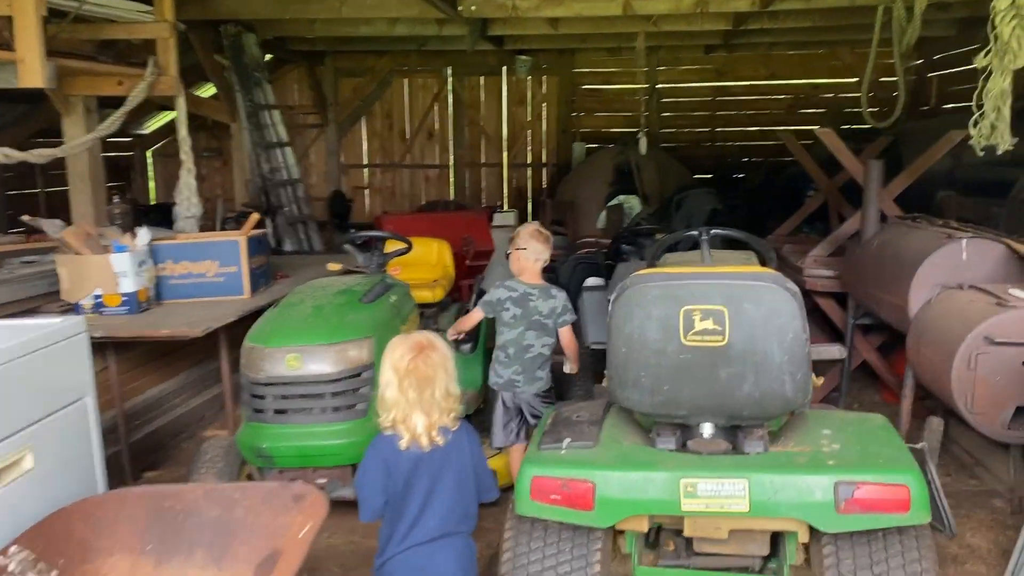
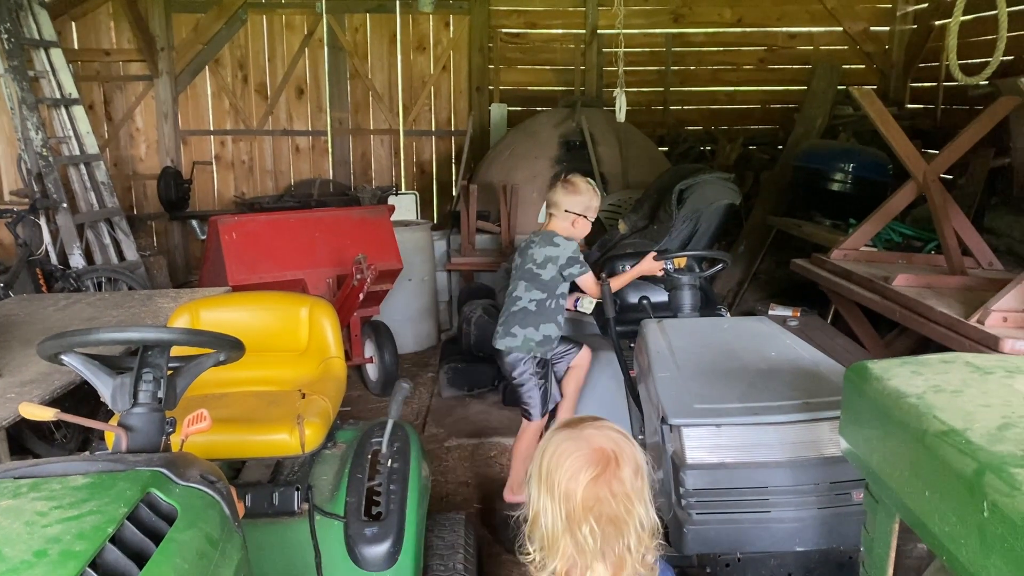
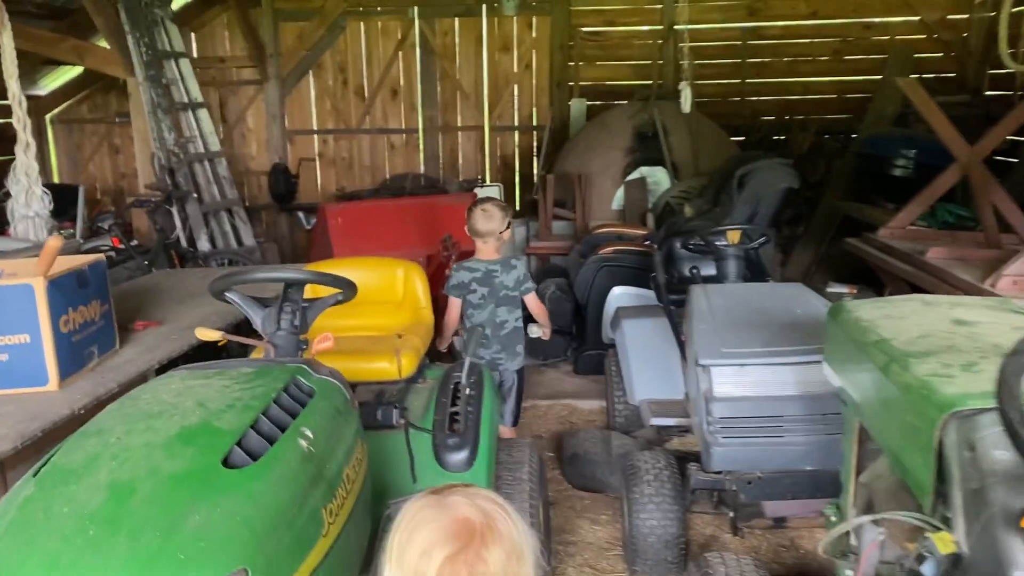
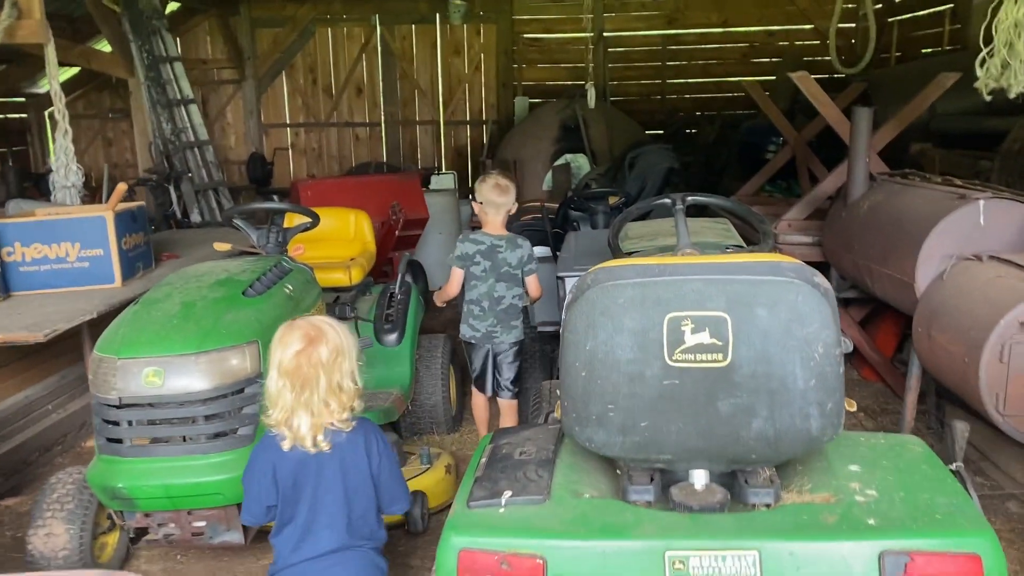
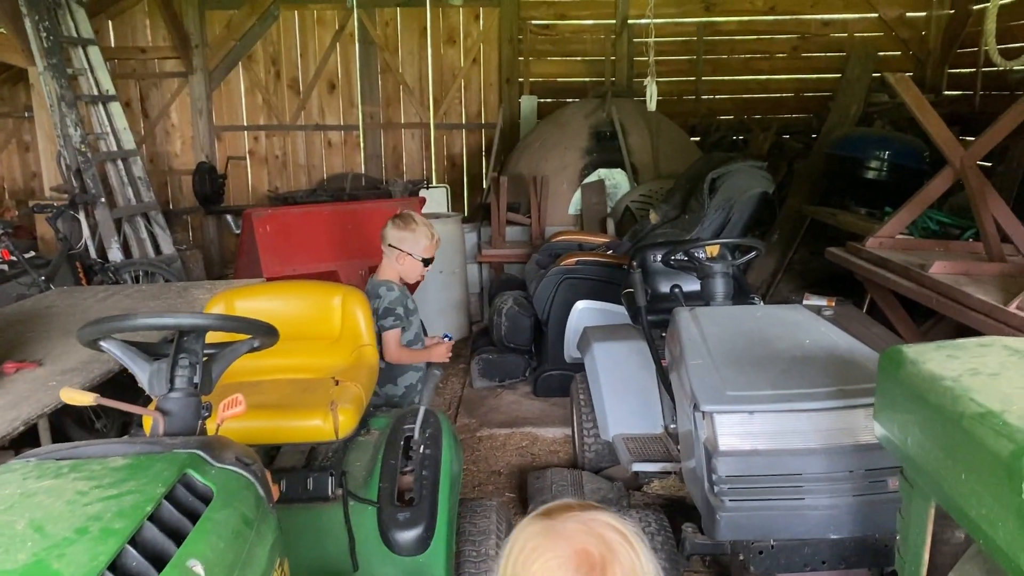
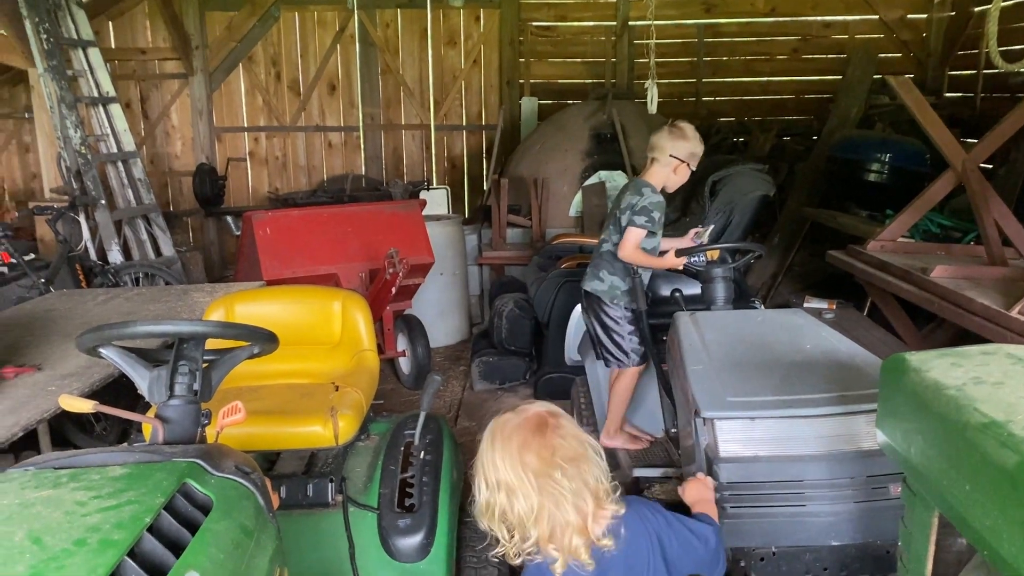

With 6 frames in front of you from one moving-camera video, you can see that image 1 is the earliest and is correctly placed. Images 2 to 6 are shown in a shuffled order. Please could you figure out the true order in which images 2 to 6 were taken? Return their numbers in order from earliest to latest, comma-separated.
4, 3, 5, 2, 6
